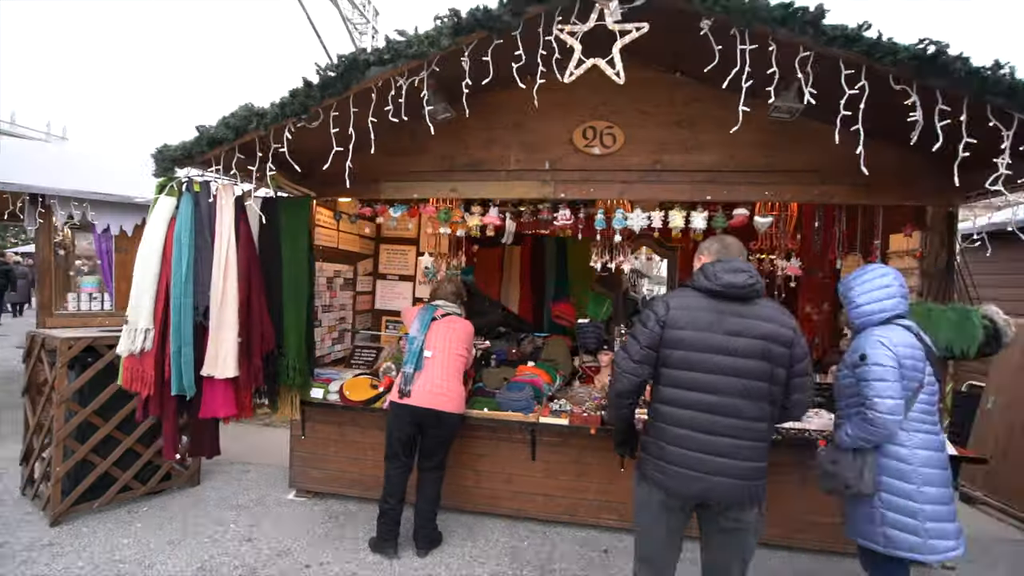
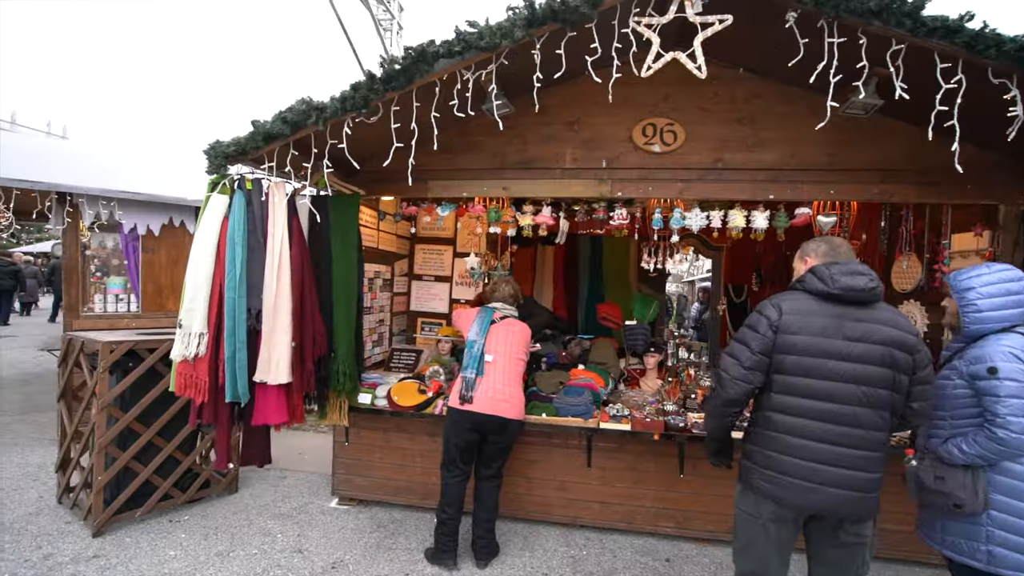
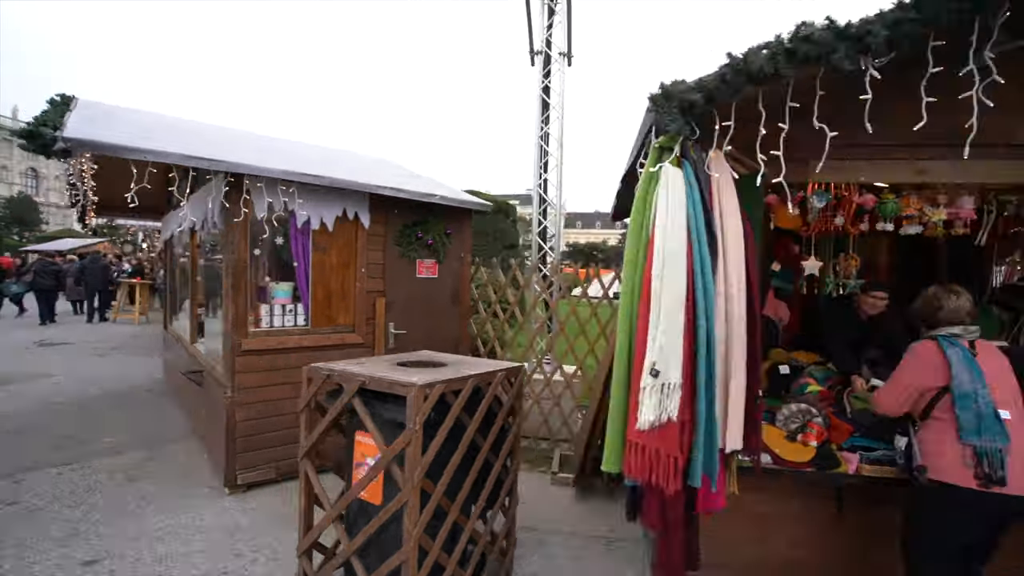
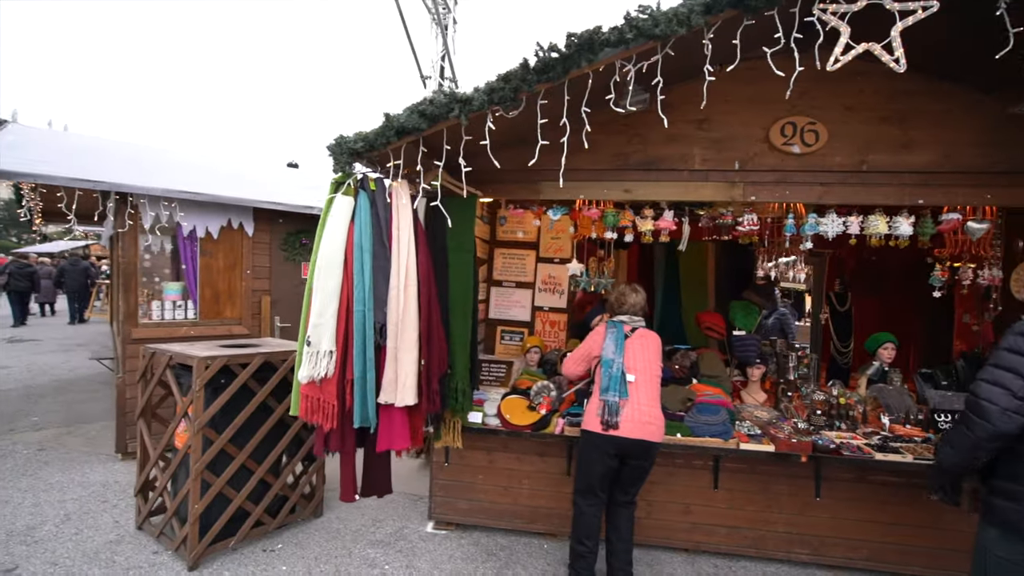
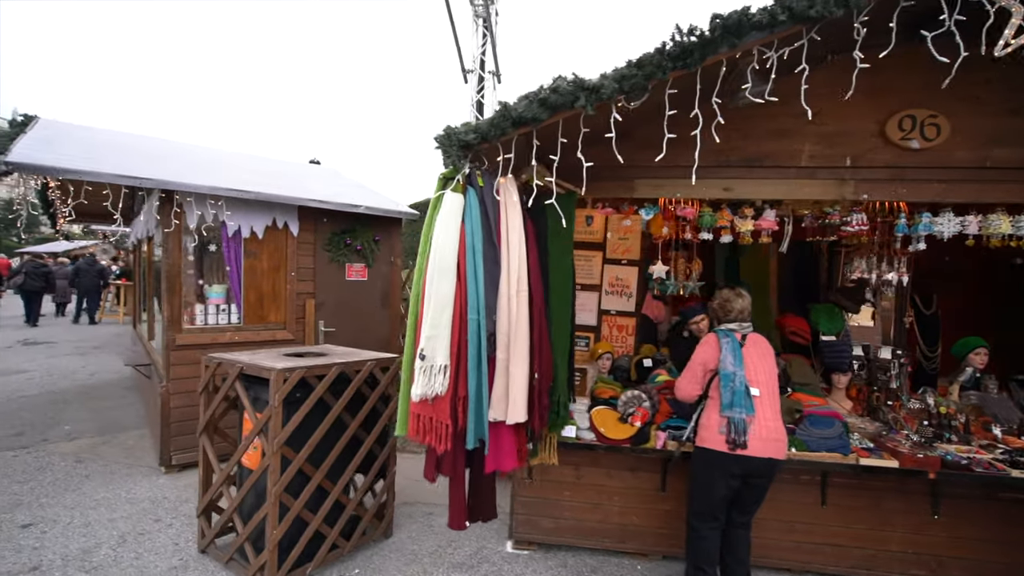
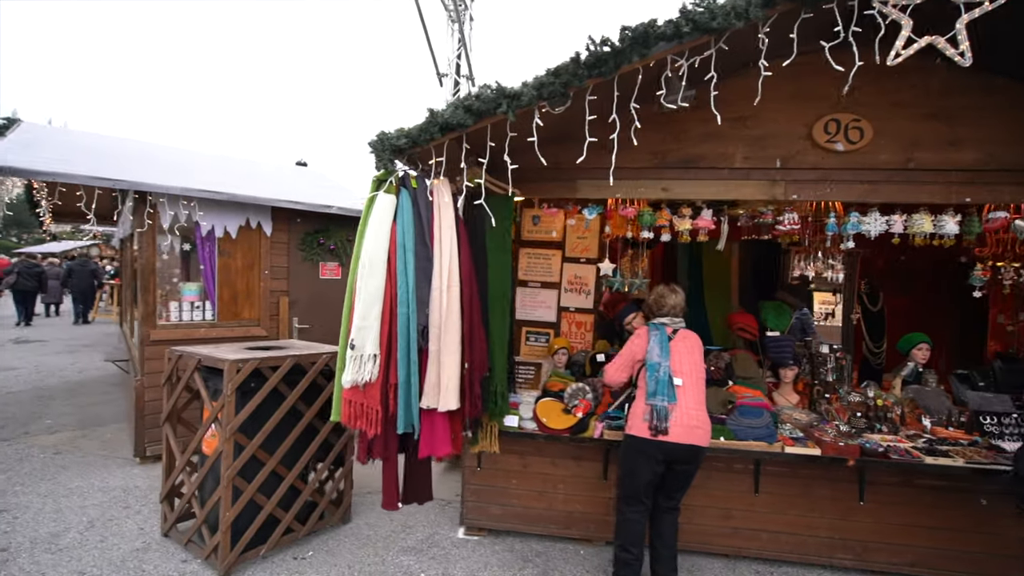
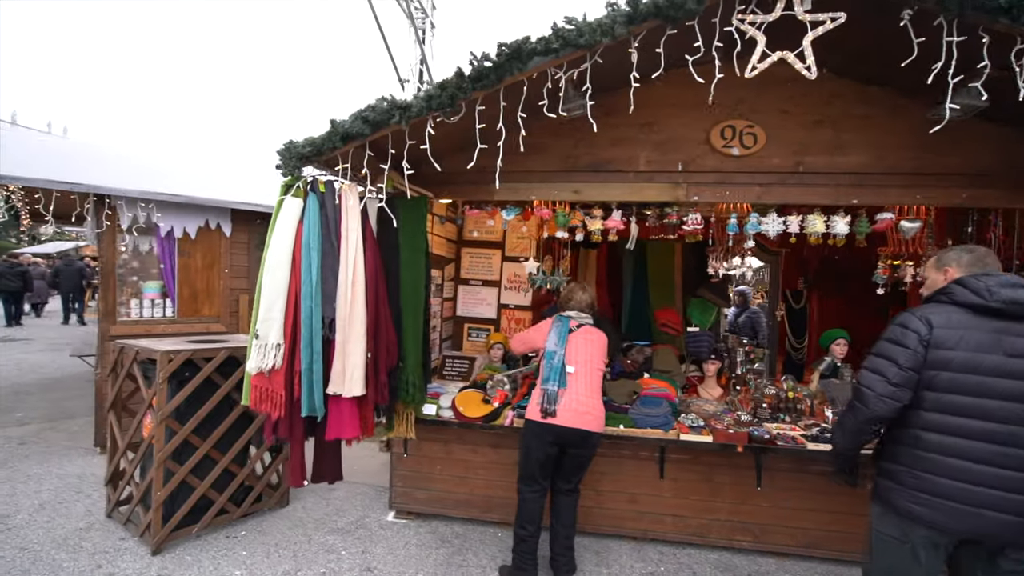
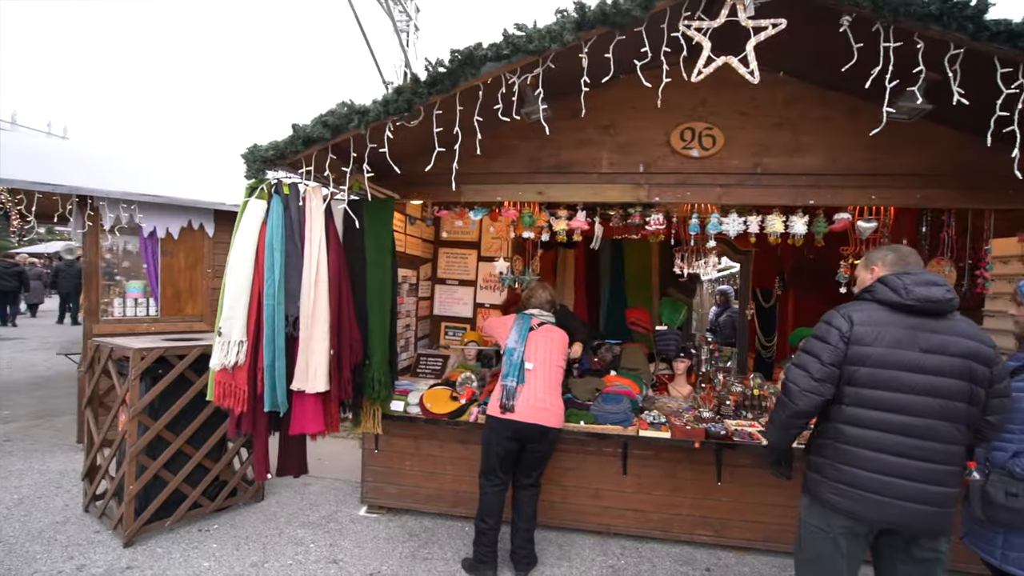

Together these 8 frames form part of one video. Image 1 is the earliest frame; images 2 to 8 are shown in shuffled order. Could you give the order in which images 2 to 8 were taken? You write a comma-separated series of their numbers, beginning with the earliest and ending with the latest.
2, 8, 7, 4, 6, 5, 3
